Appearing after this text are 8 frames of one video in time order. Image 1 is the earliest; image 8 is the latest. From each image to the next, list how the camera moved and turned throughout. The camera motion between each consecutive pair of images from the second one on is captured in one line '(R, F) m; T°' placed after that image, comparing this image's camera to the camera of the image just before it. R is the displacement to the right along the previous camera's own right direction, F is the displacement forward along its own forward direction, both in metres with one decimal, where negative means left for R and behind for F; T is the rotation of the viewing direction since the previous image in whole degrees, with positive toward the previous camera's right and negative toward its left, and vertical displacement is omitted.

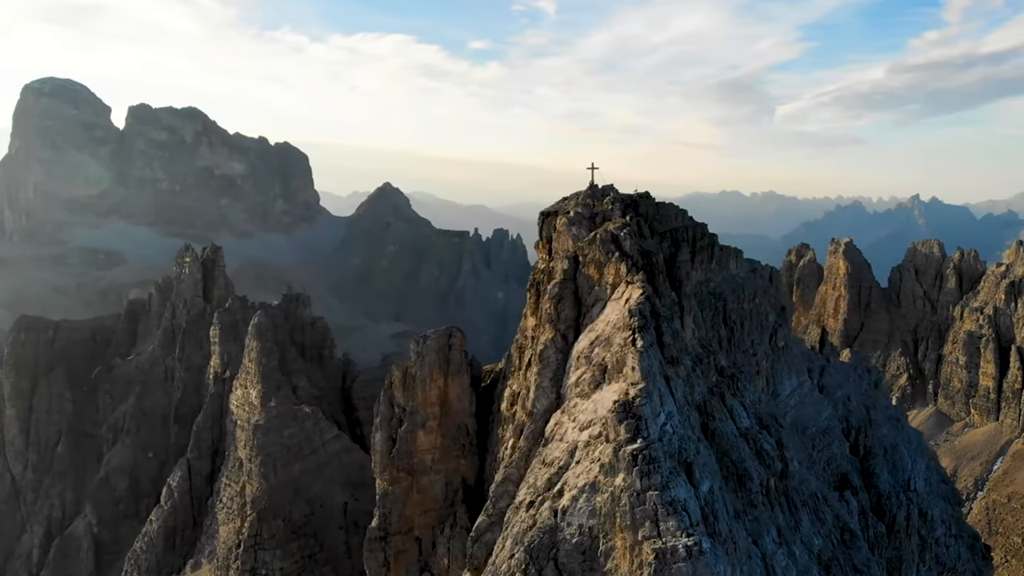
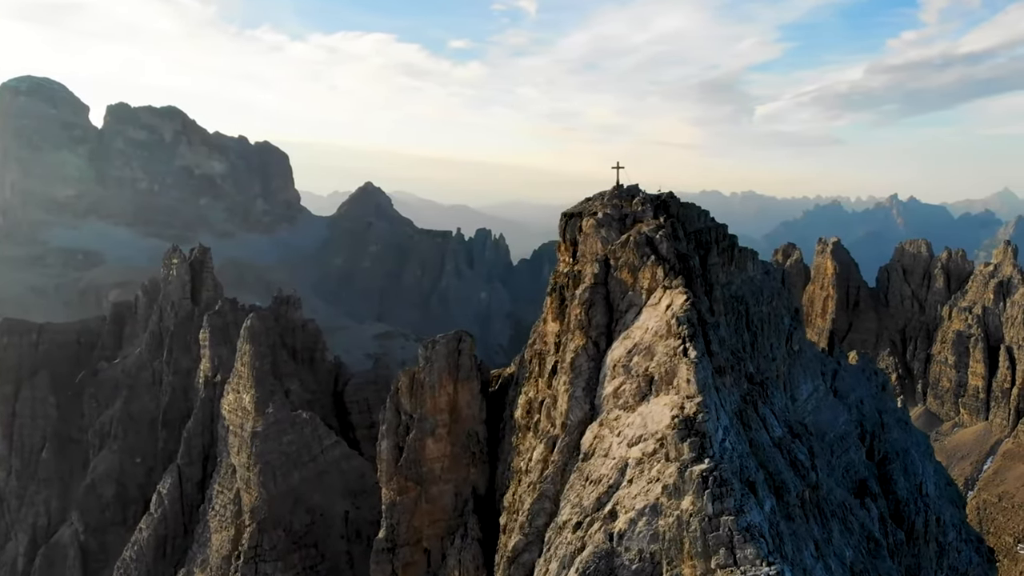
(-0.8, +0.7) m; +1°
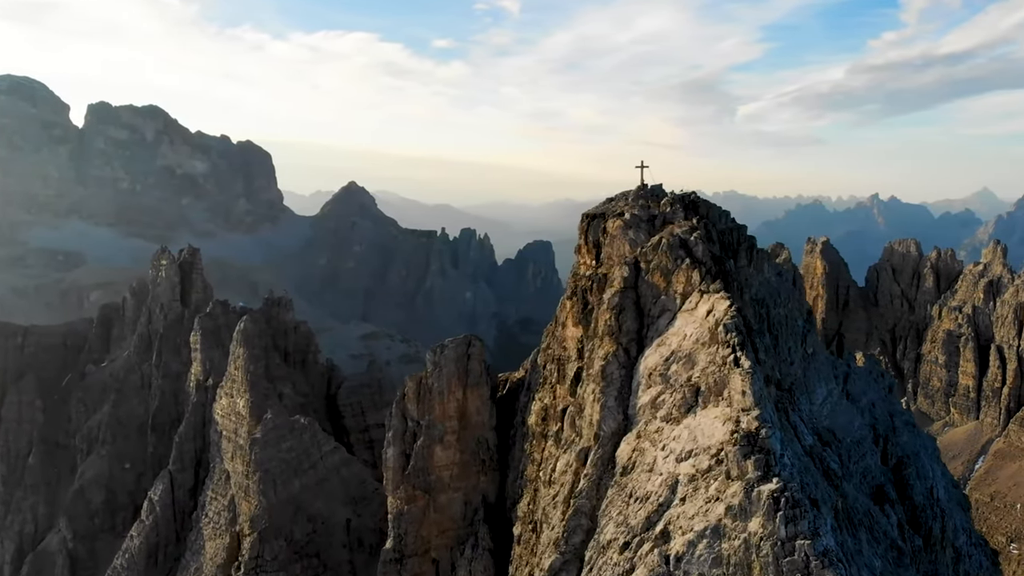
(-0.7, +0.6) m; +1°
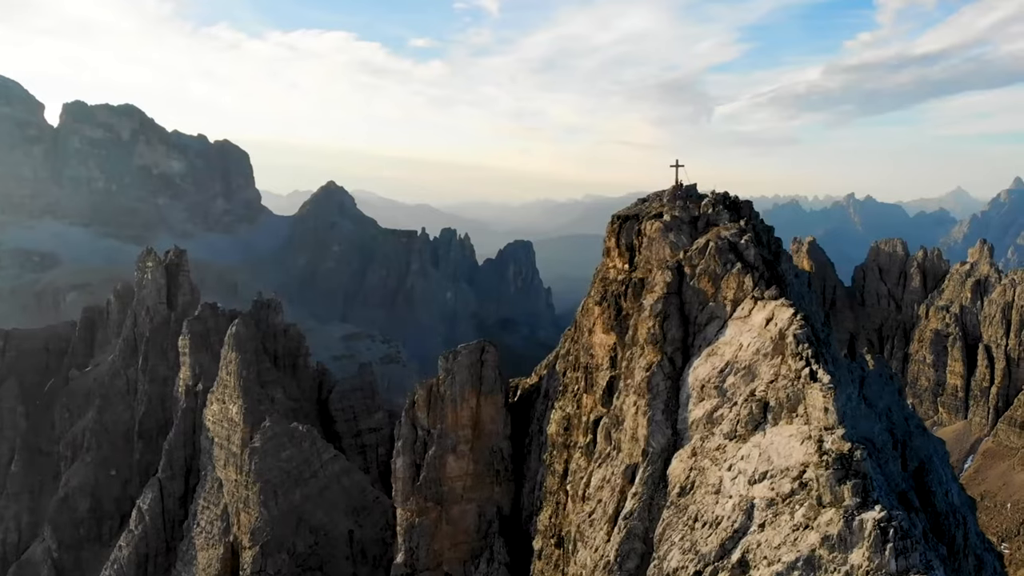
(-0.9, +0.8) m; +1°
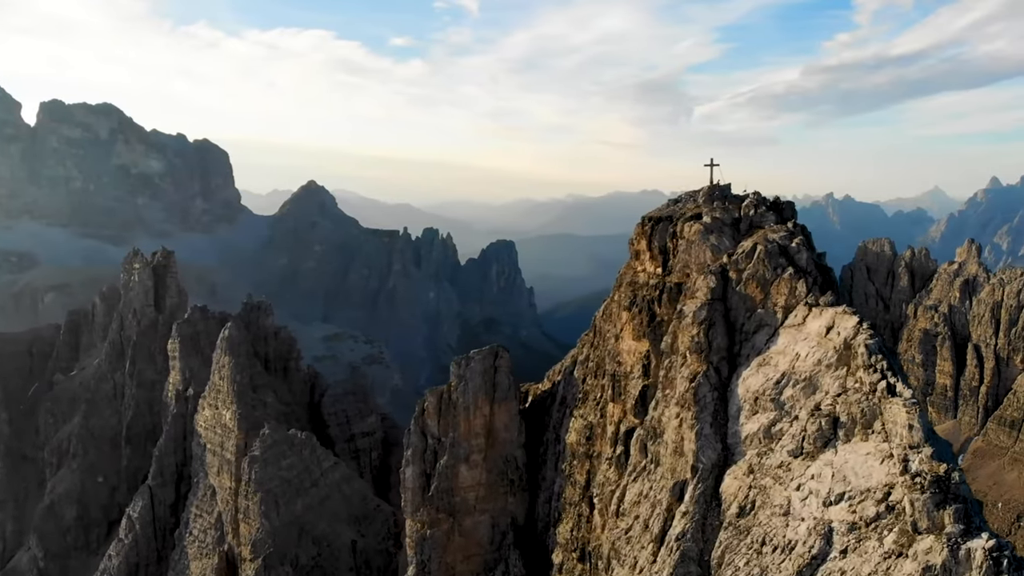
(-0.8, +0.7) m; +1°
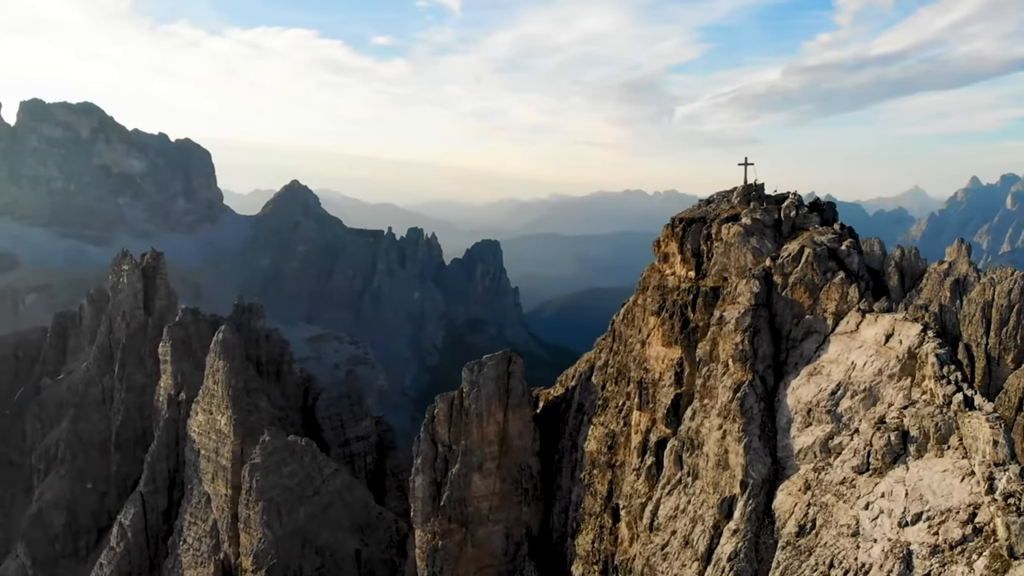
(-0.7, +0.6) m; +1°
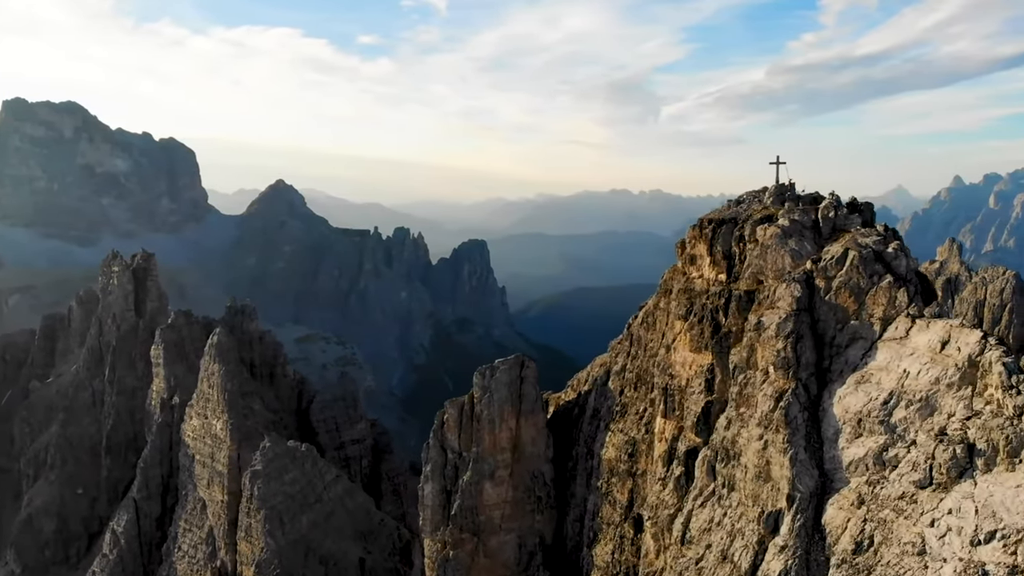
(-0.6, +0.5) m; +1°
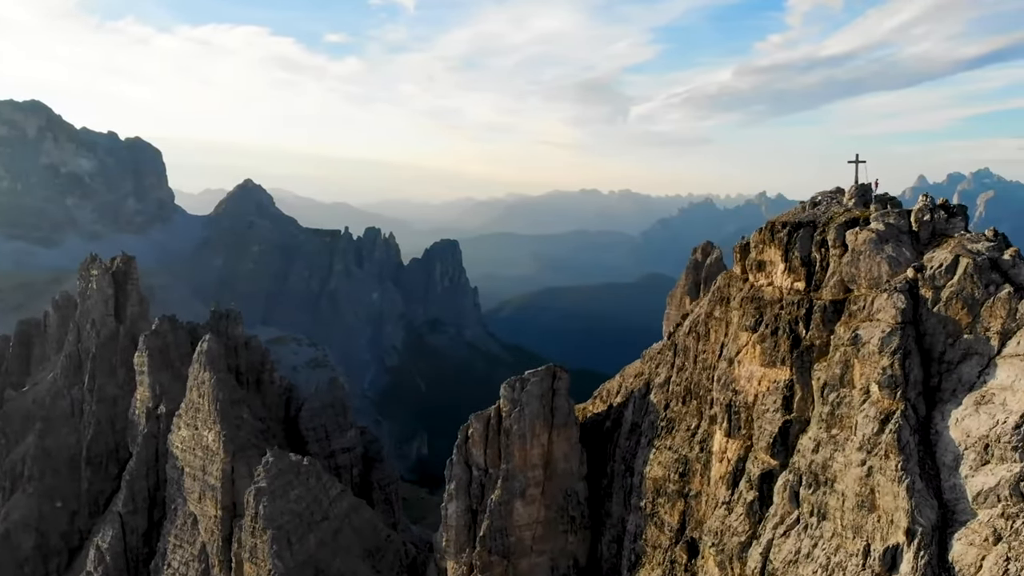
(-1.3, +1.1) m; +2°
